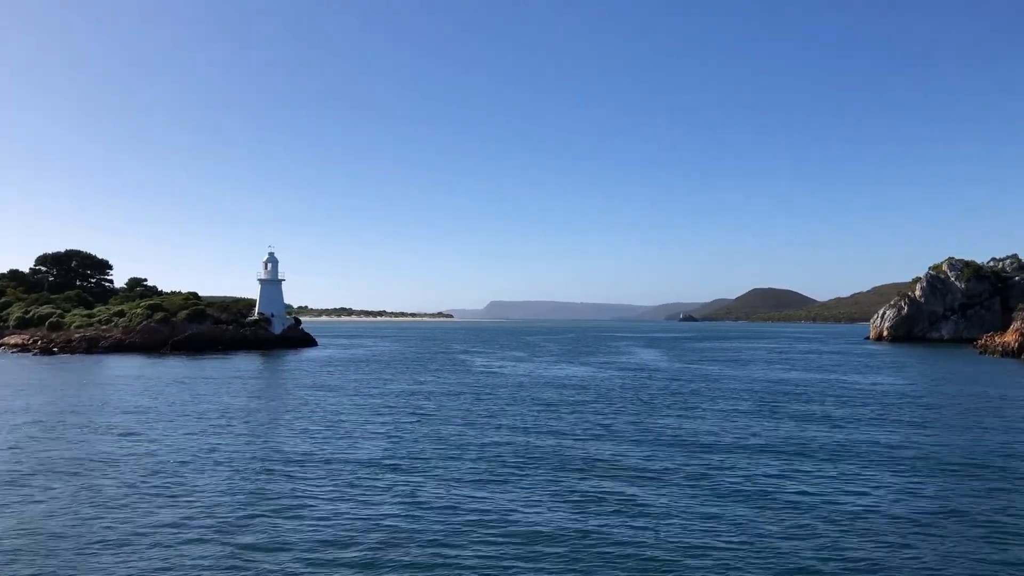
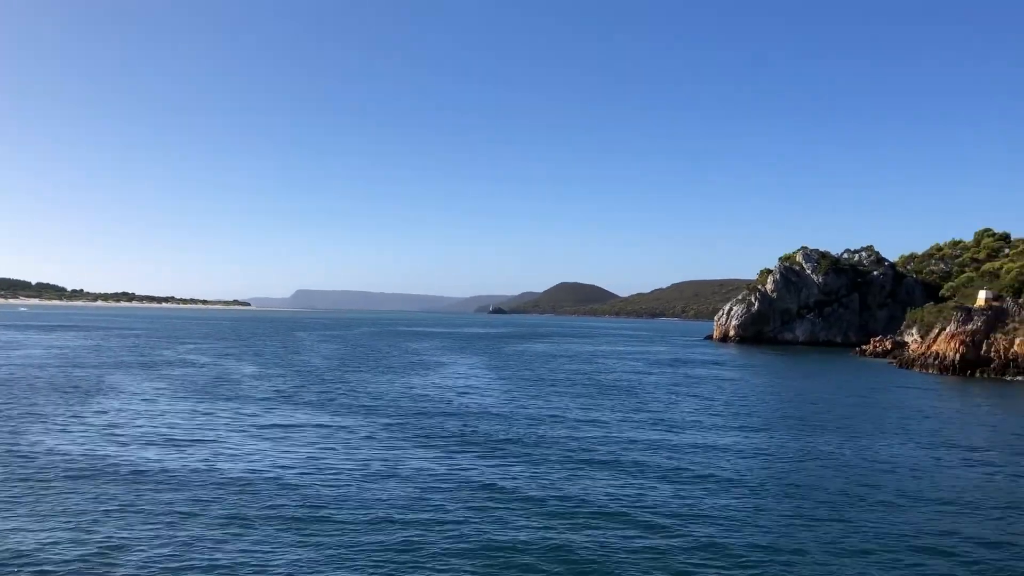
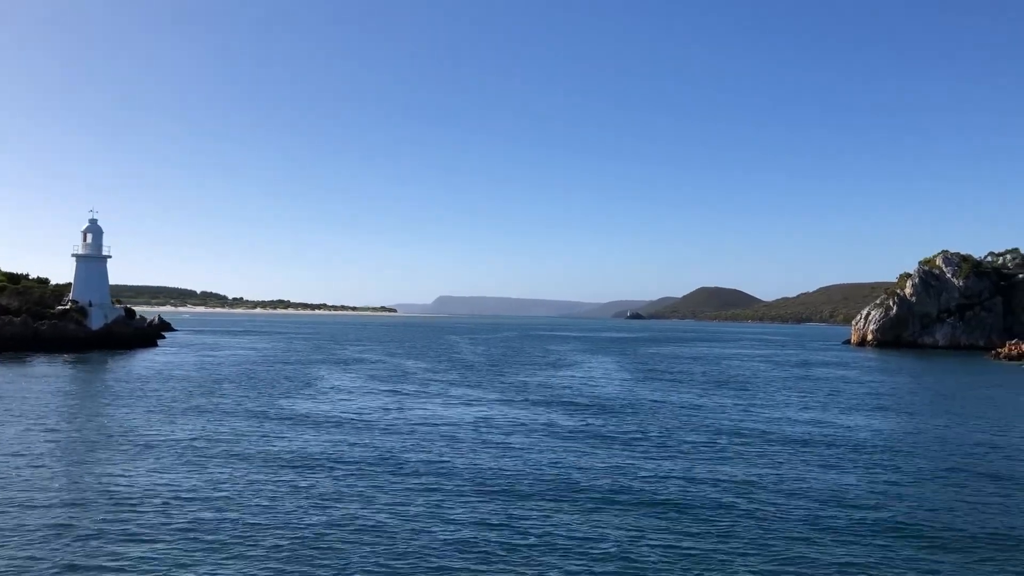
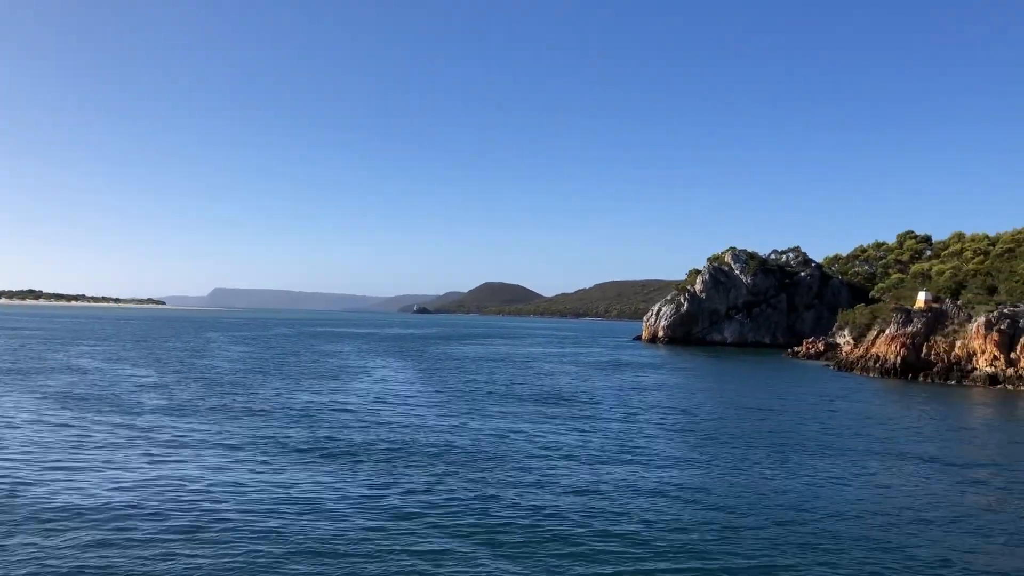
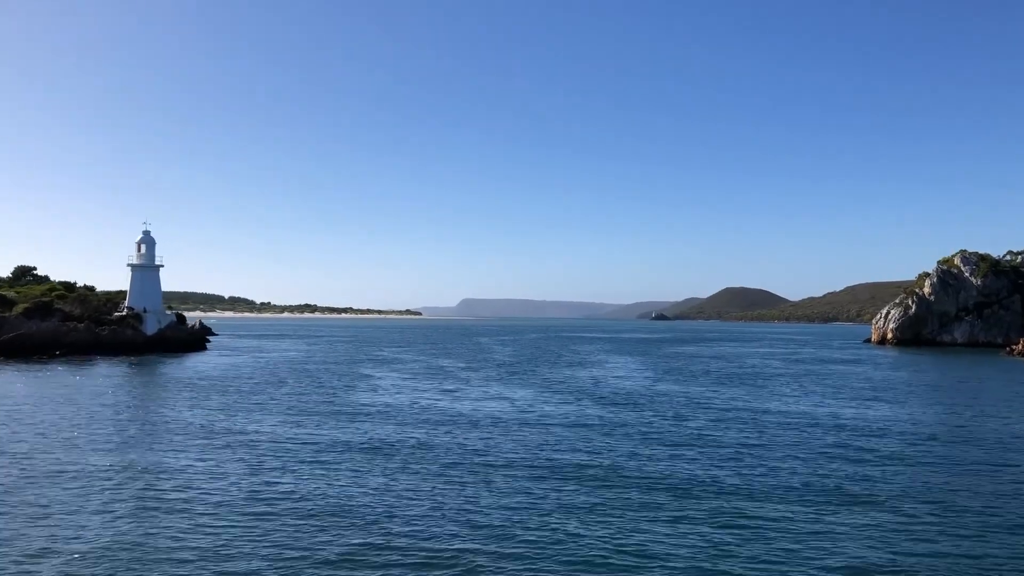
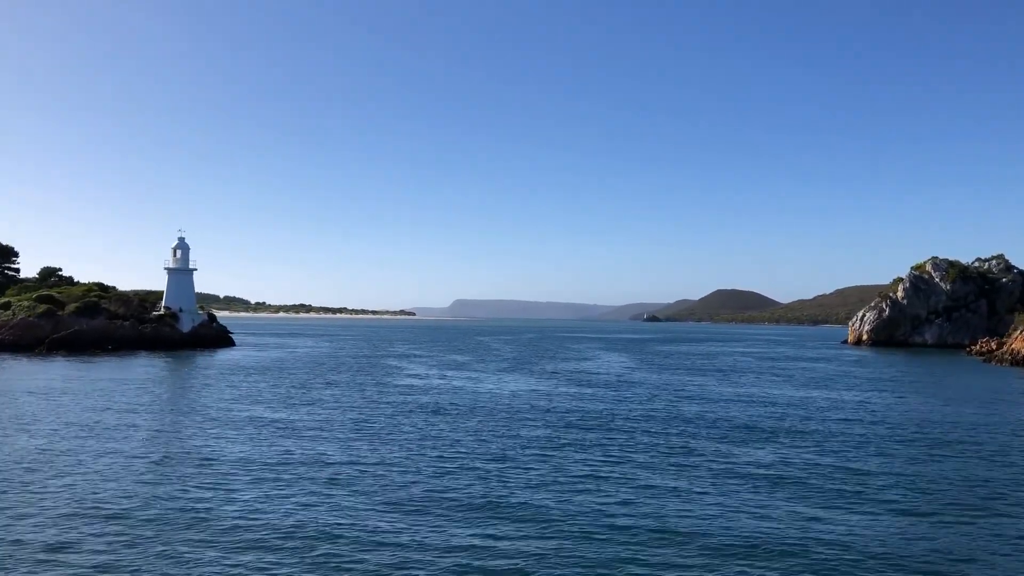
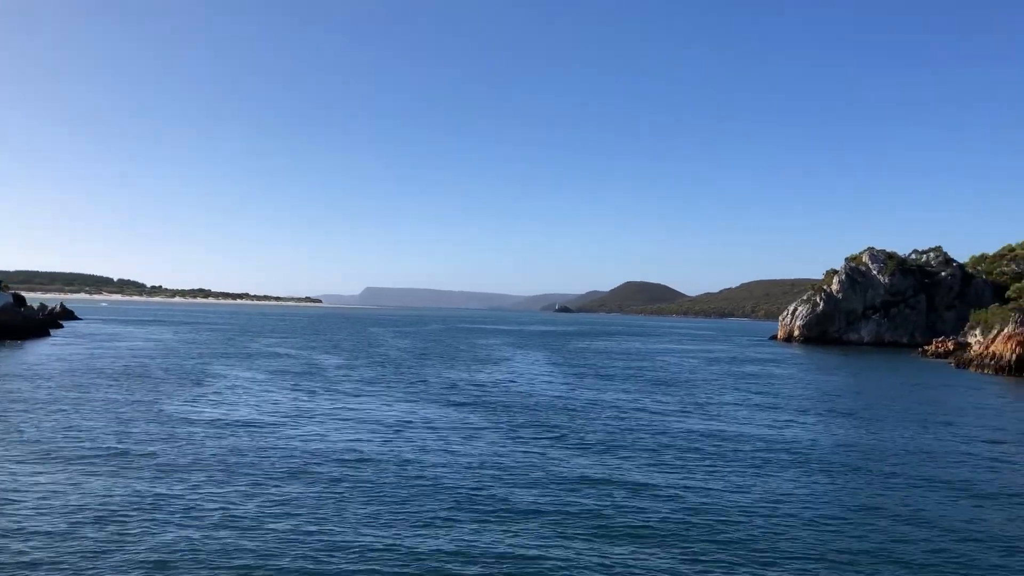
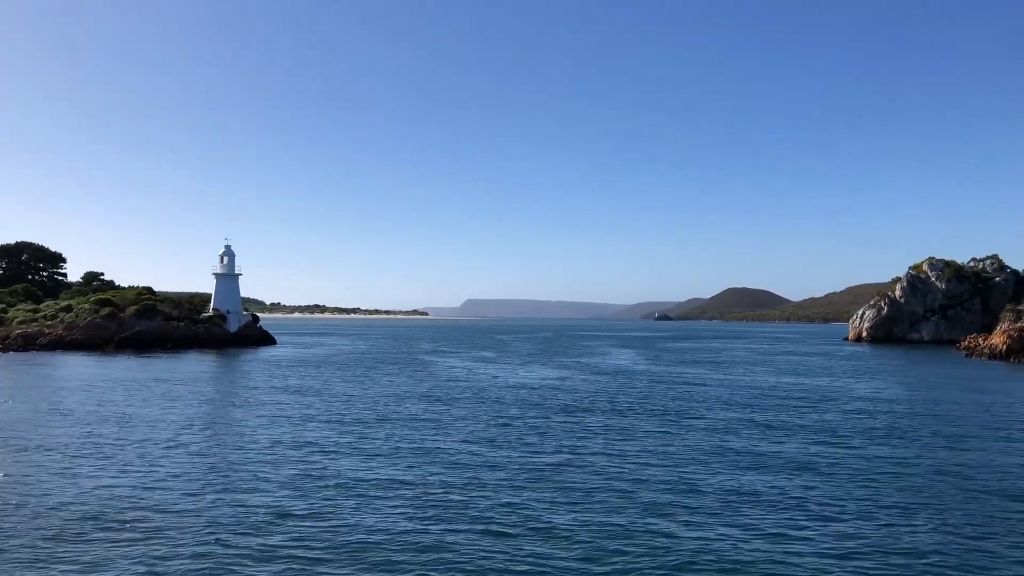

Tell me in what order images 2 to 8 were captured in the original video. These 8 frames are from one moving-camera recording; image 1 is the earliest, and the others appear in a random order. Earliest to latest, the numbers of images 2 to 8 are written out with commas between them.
8, 6, 5, 3, 7, 2, 4
